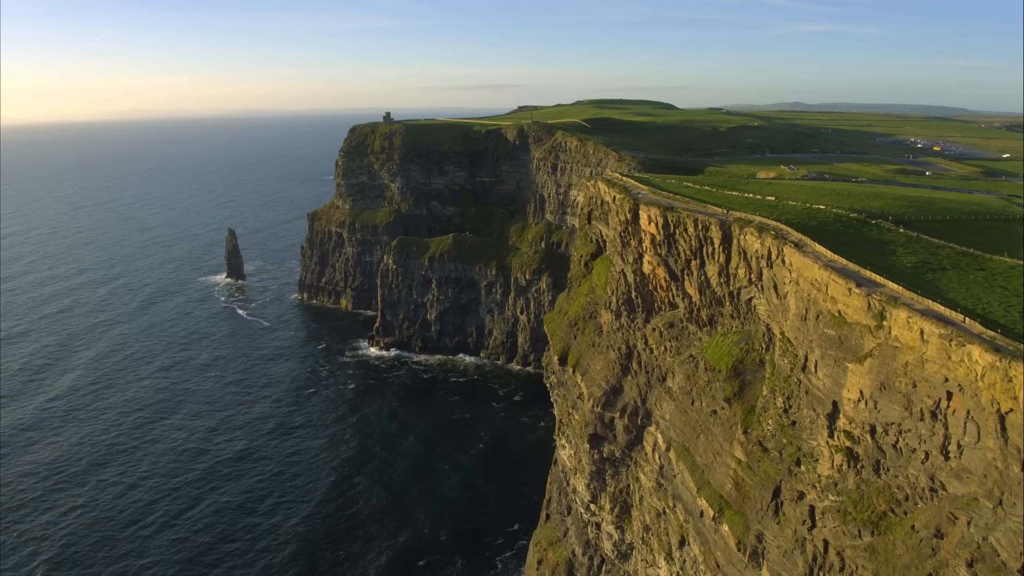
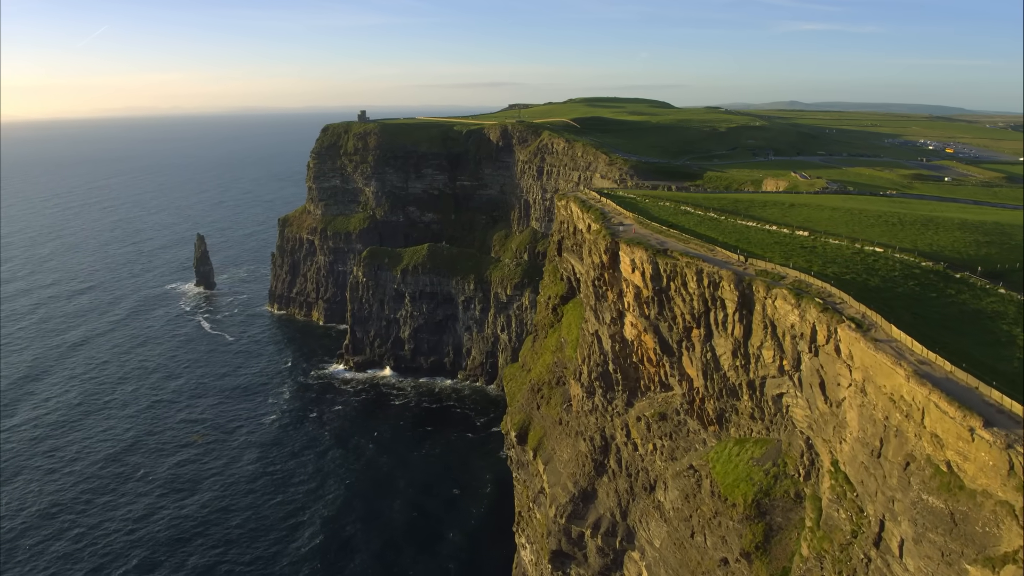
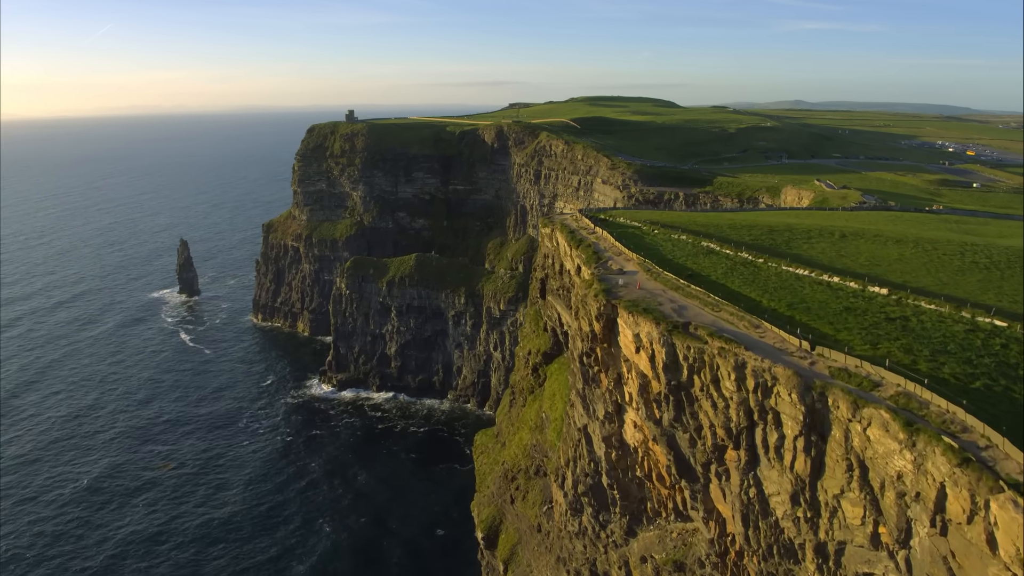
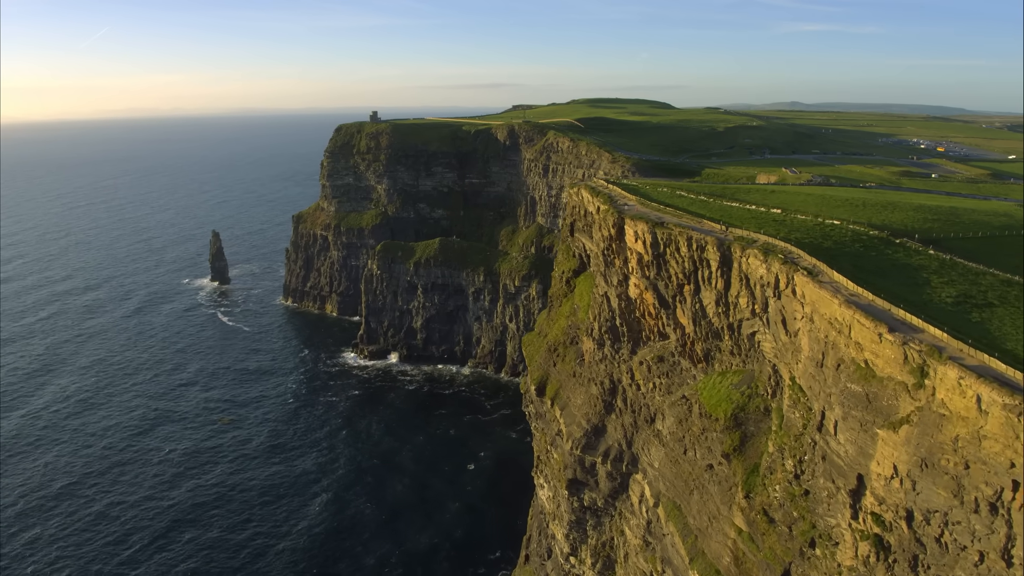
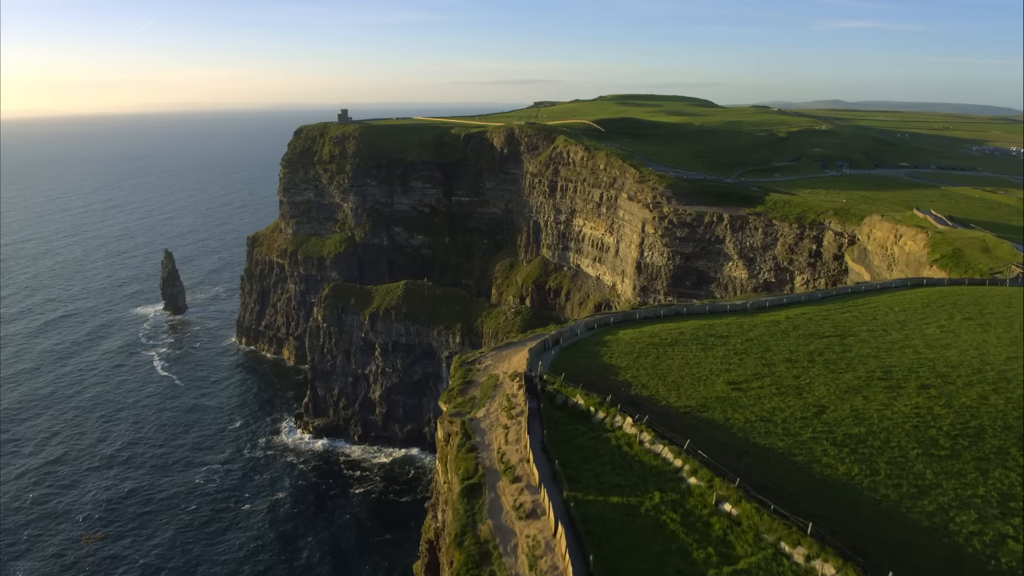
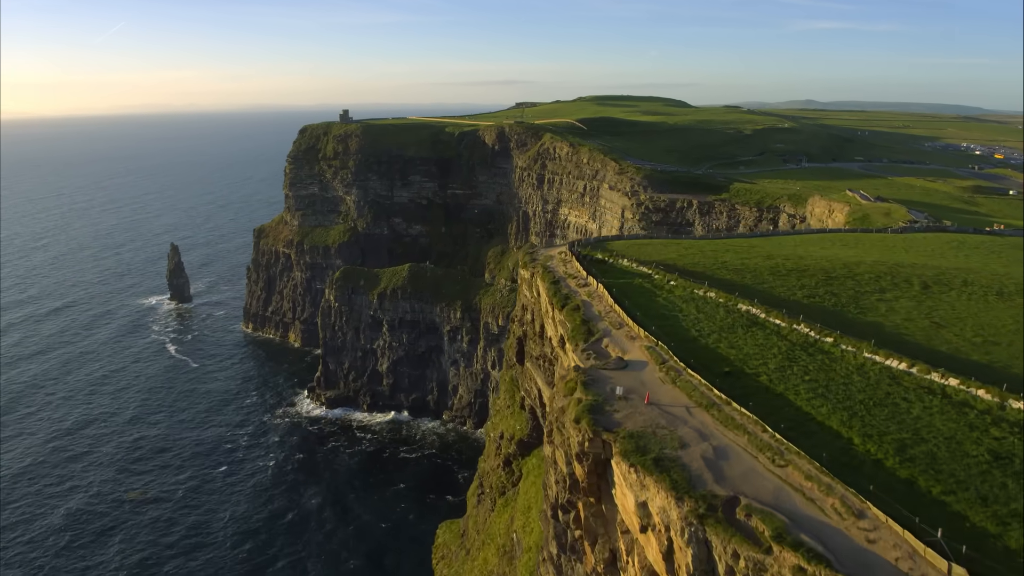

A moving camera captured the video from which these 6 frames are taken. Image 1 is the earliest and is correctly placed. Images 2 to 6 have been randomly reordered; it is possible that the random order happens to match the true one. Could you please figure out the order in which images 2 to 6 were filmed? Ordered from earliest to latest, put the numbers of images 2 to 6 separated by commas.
4, 2, 3, 6, 5
